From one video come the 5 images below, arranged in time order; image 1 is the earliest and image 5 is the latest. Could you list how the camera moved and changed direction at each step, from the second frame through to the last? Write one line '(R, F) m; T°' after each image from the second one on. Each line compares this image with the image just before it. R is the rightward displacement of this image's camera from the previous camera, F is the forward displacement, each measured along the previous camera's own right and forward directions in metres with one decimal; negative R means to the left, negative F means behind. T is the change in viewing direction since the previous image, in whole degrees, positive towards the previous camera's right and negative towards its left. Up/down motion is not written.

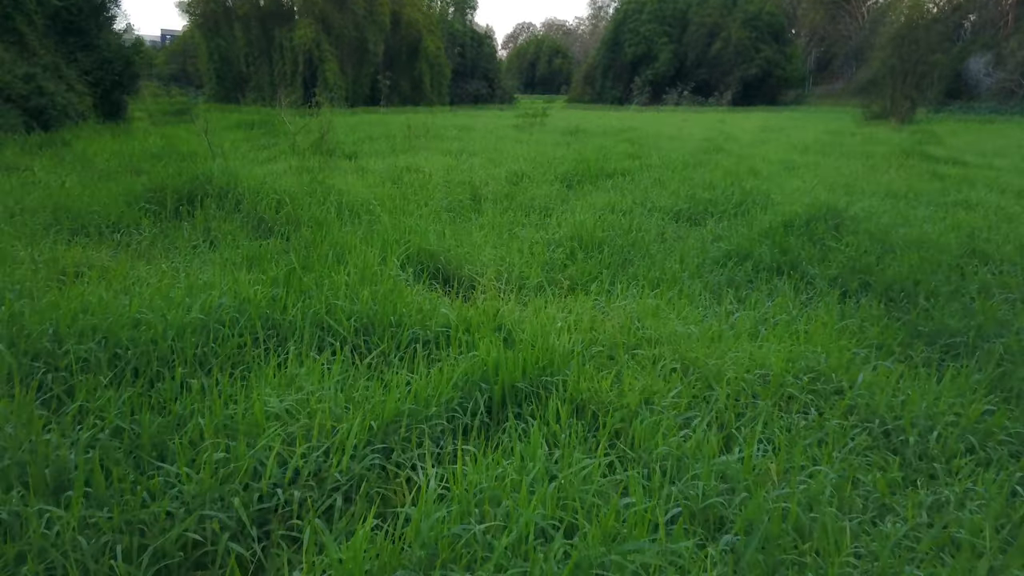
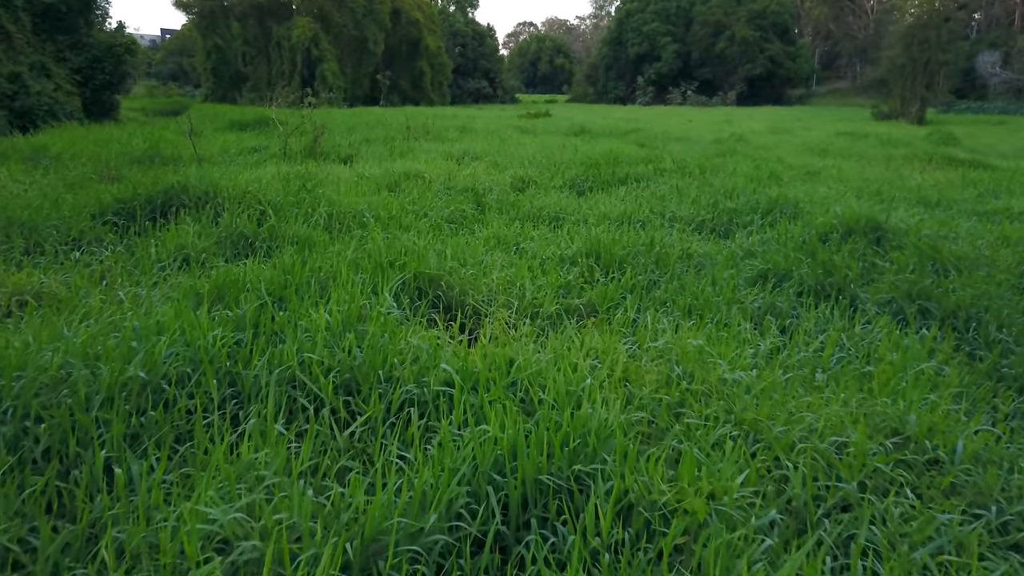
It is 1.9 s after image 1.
(-0.1, +0.5) m; 0°
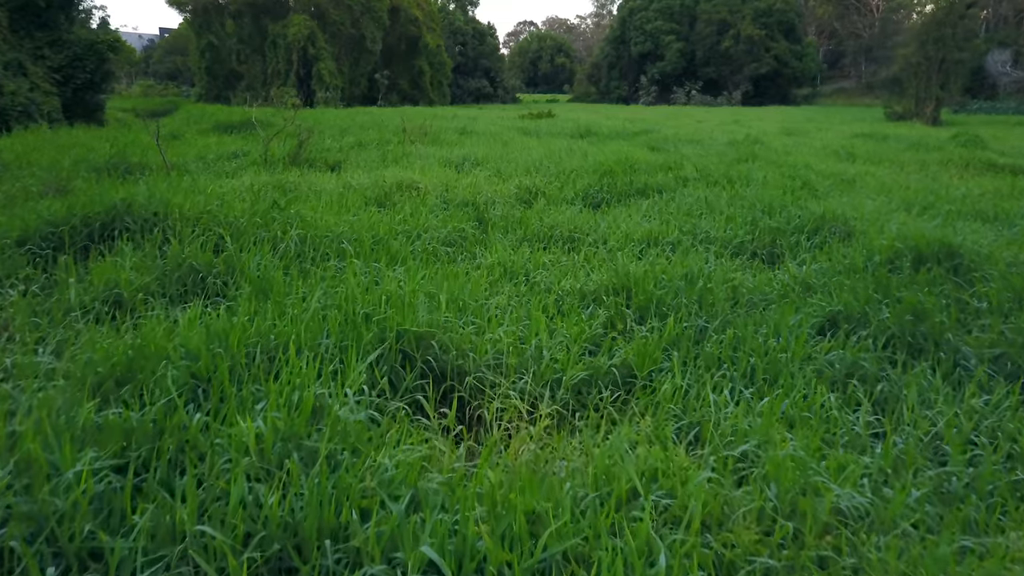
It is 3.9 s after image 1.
(0.0, +0.8) m; 0°
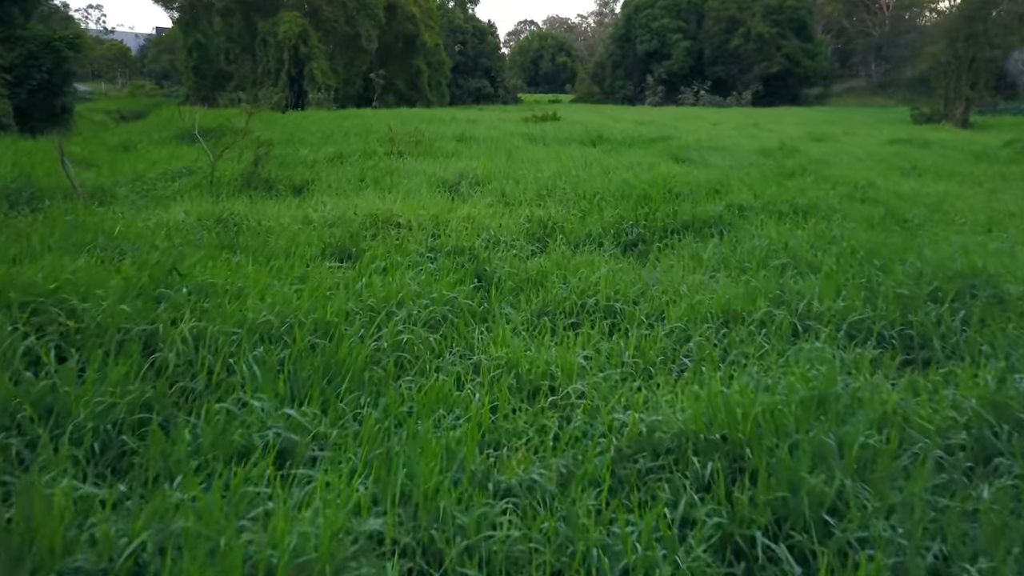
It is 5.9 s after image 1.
(-0.1, +1.6) m; 0°
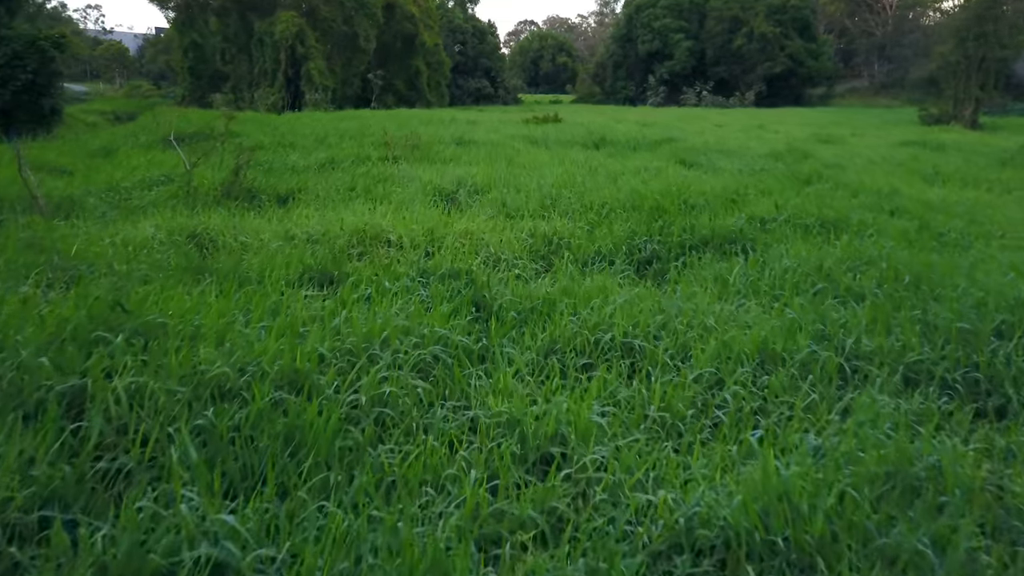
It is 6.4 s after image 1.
(0.0, +0.5) m; 0°
